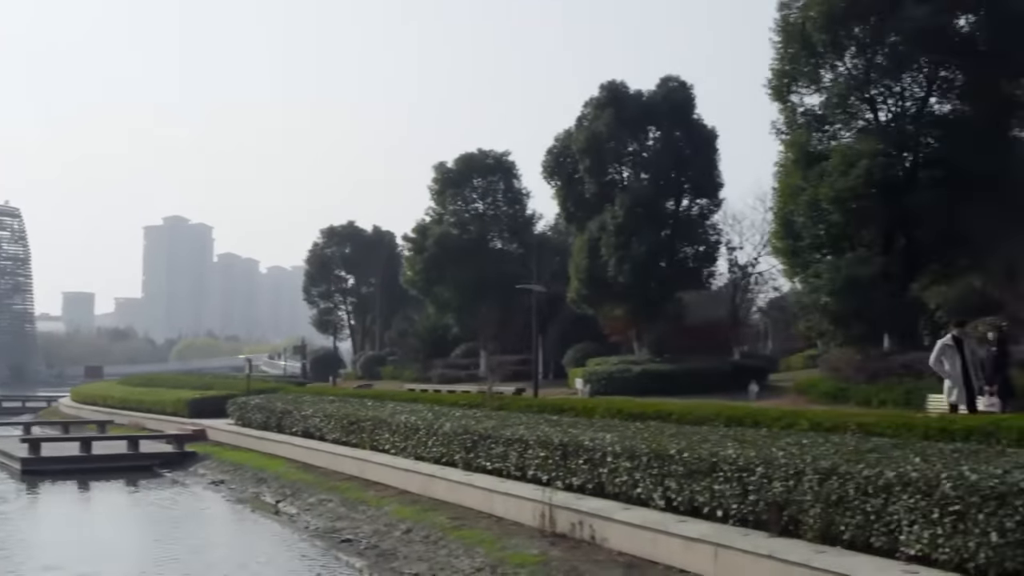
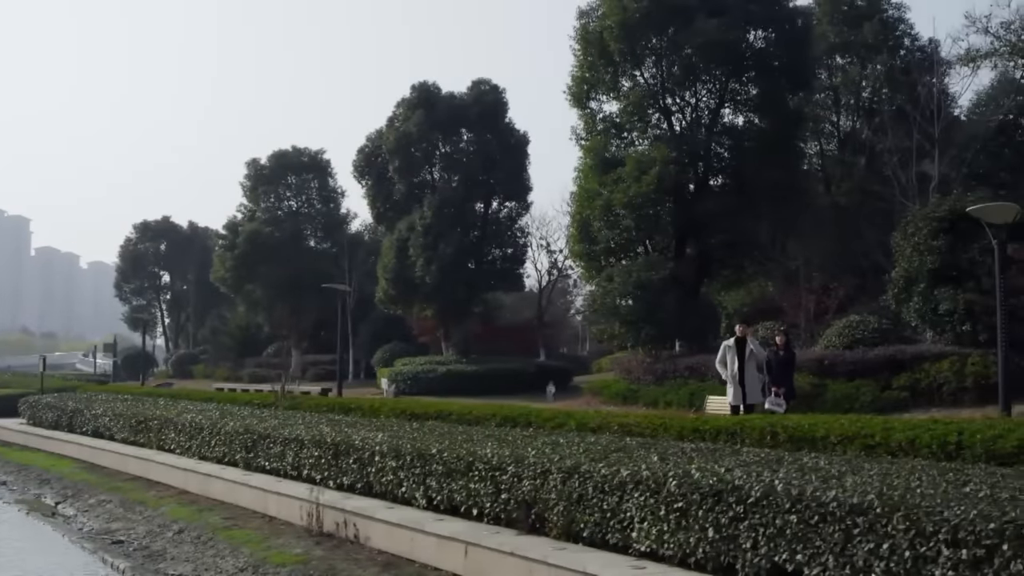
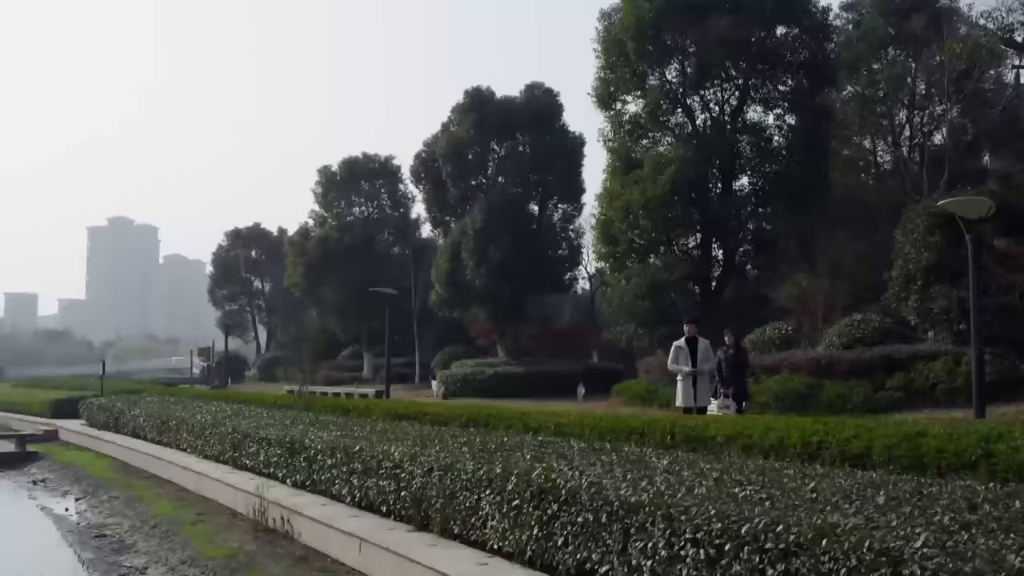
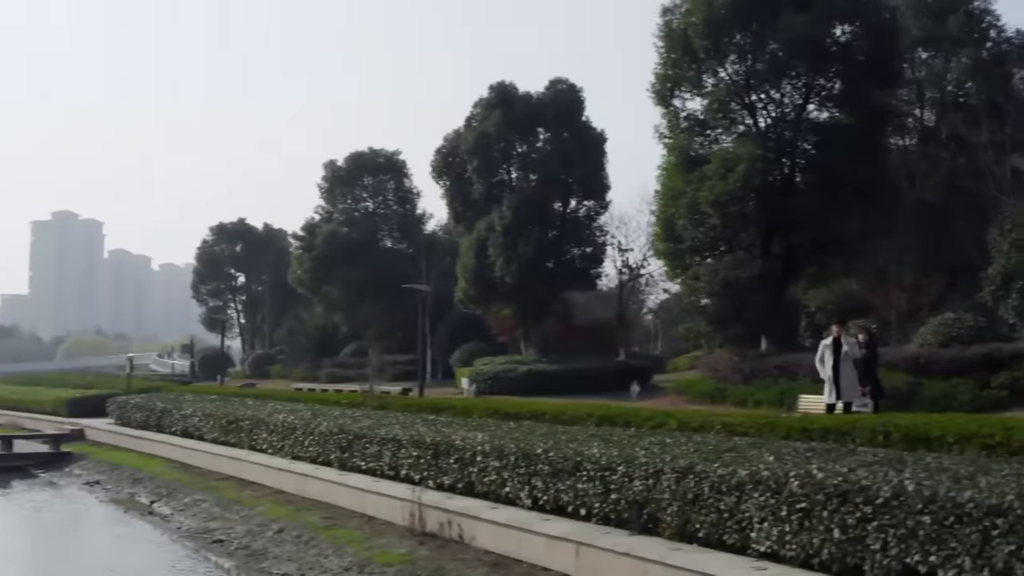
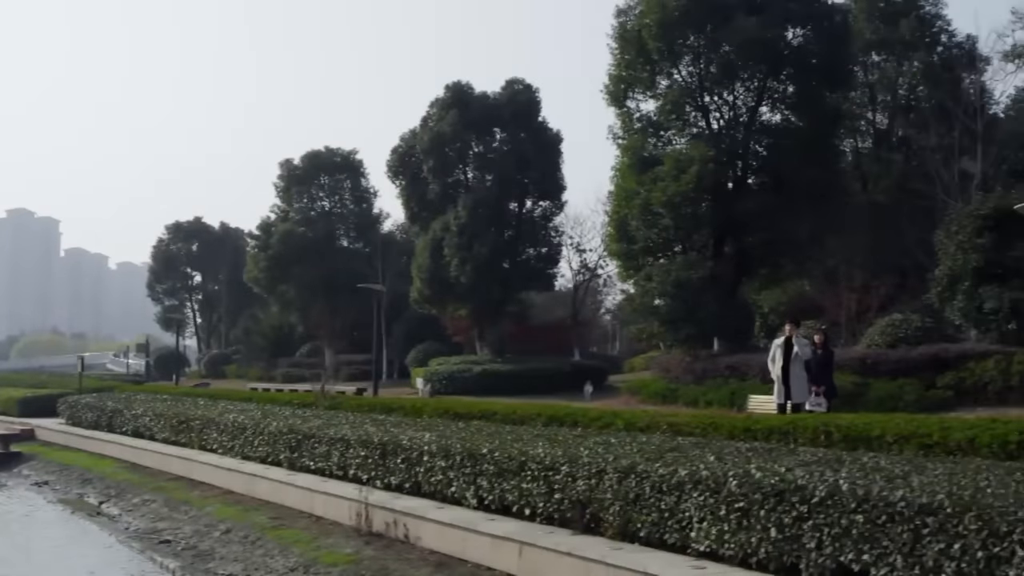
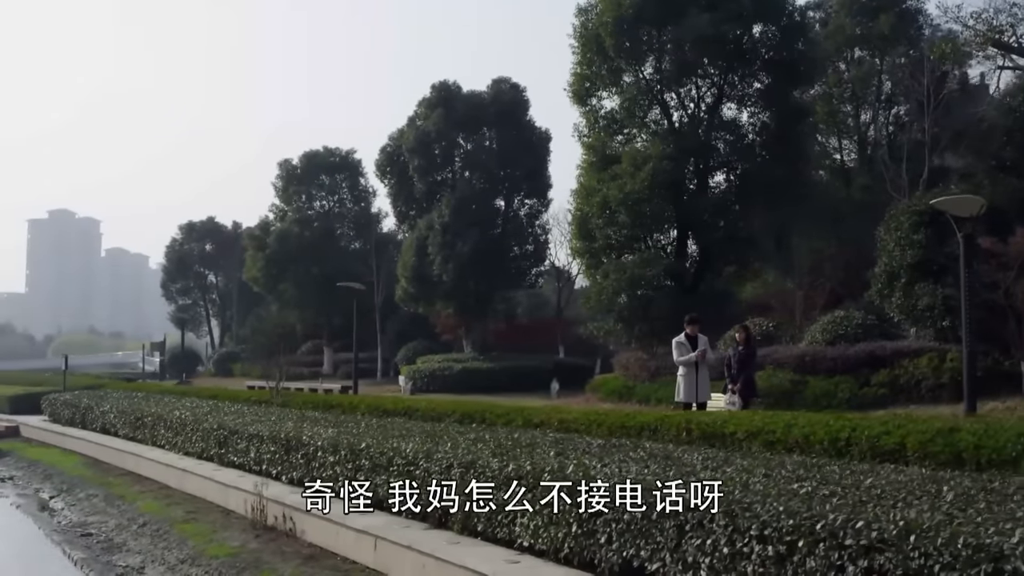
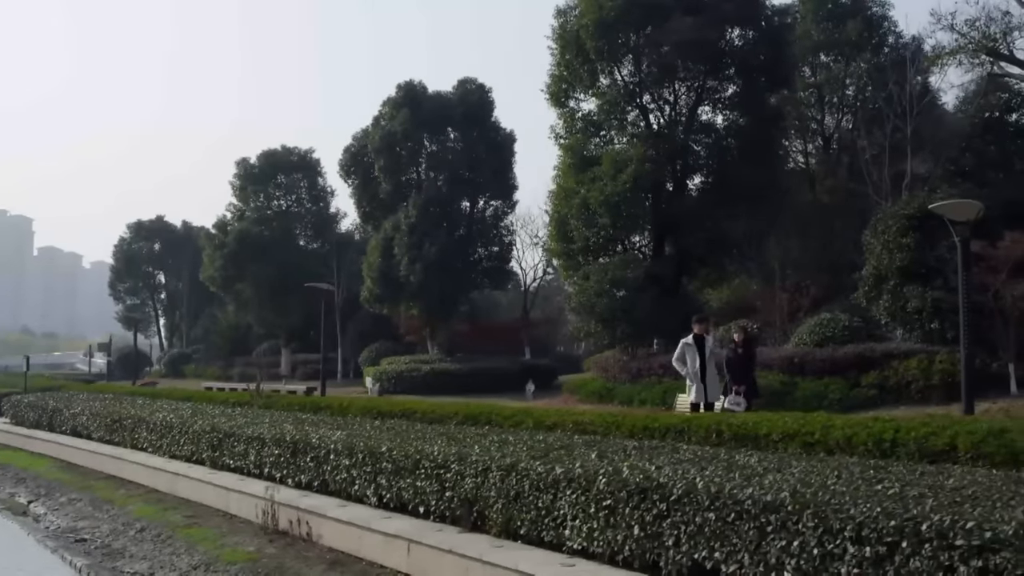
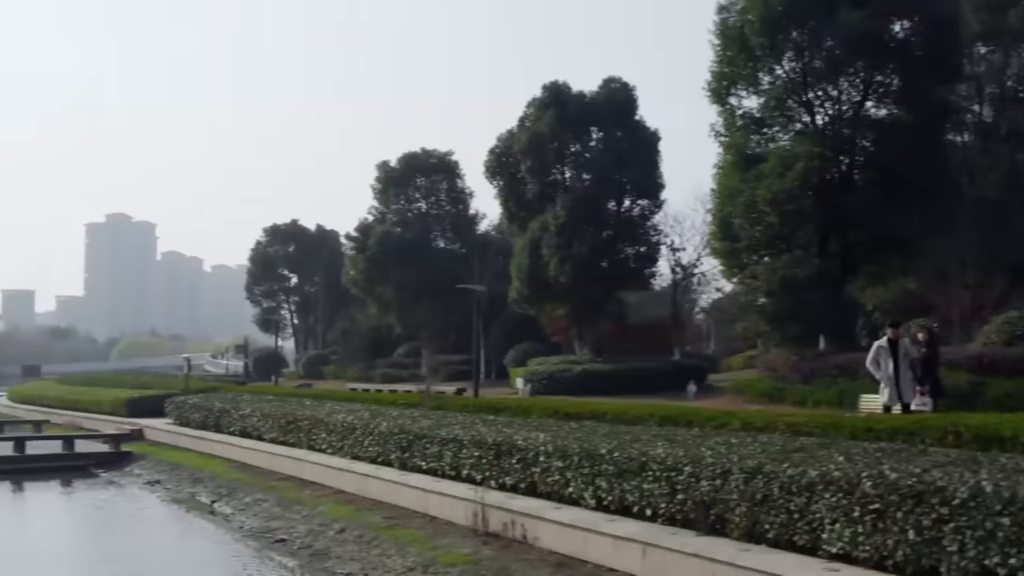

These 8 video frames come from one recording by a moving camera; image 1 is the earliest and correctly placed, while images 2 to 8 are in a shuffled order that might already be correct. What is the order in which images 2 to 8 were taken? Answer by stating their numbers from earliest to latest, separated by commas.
8, 4, 5, 2, 7, 6, 3
